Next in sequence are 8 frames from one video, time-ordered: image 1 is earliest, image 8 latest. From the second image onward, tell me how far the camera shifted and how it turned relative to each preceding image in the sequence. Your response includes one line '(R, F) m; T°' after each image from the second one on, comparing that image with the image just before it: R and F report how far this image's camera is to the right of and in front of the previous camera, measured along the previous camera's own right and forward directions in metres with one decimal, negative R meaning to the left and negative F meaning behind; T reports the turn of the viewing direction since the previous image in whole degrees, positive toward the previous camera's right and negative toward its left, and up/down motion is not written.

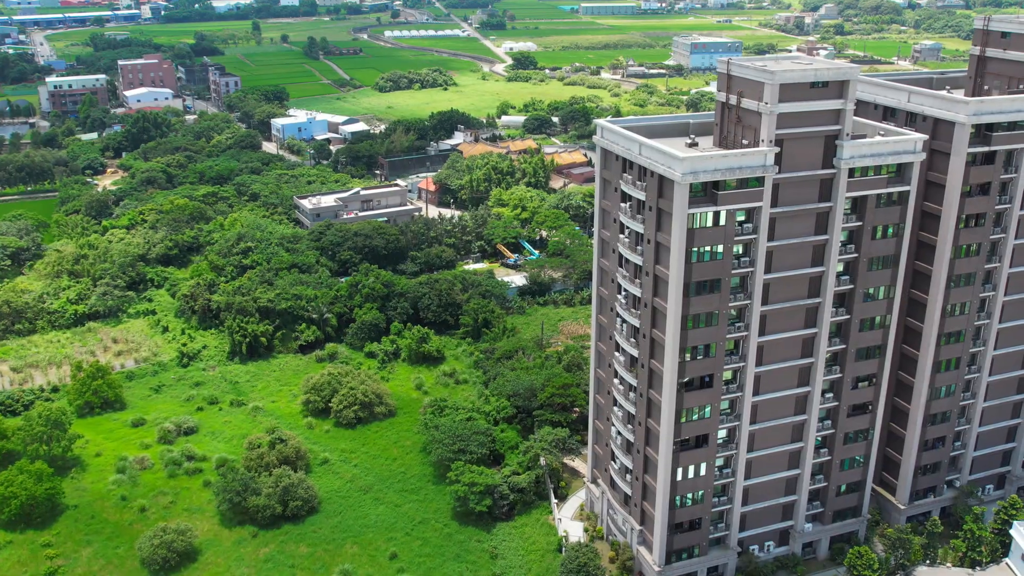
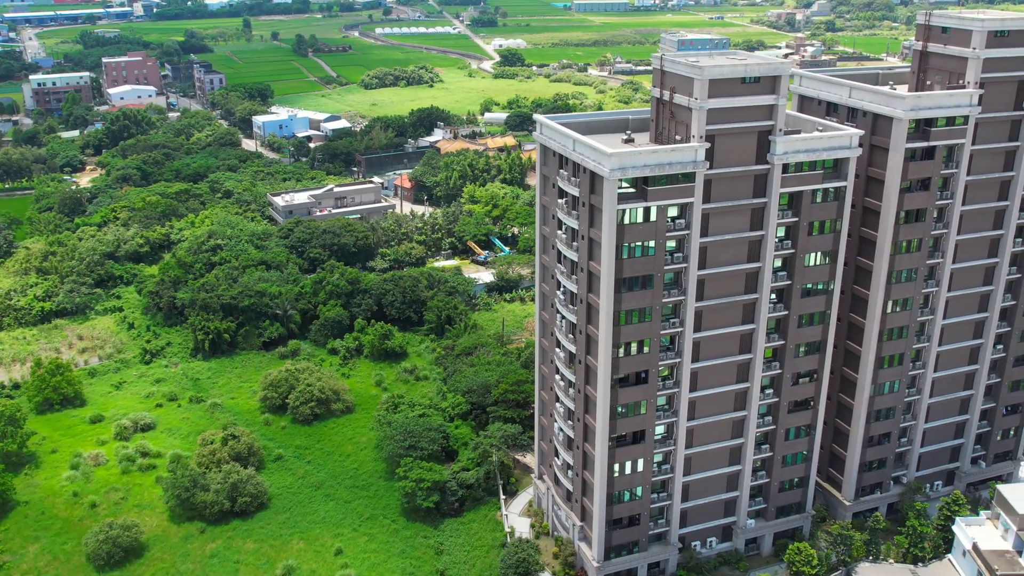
(+4.8, 0.0) m; 0°
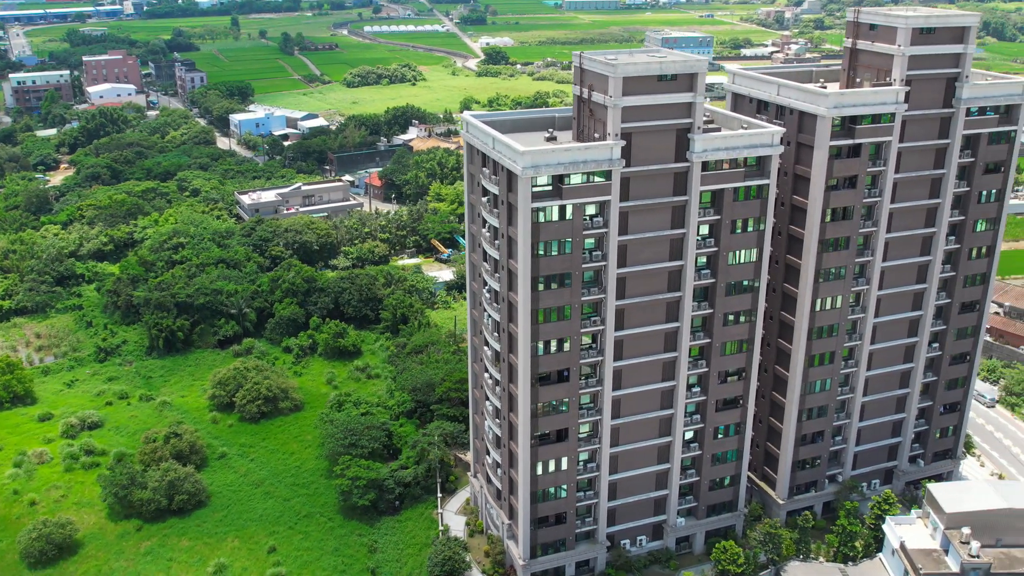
(+5.8, +0.1) m; 0°
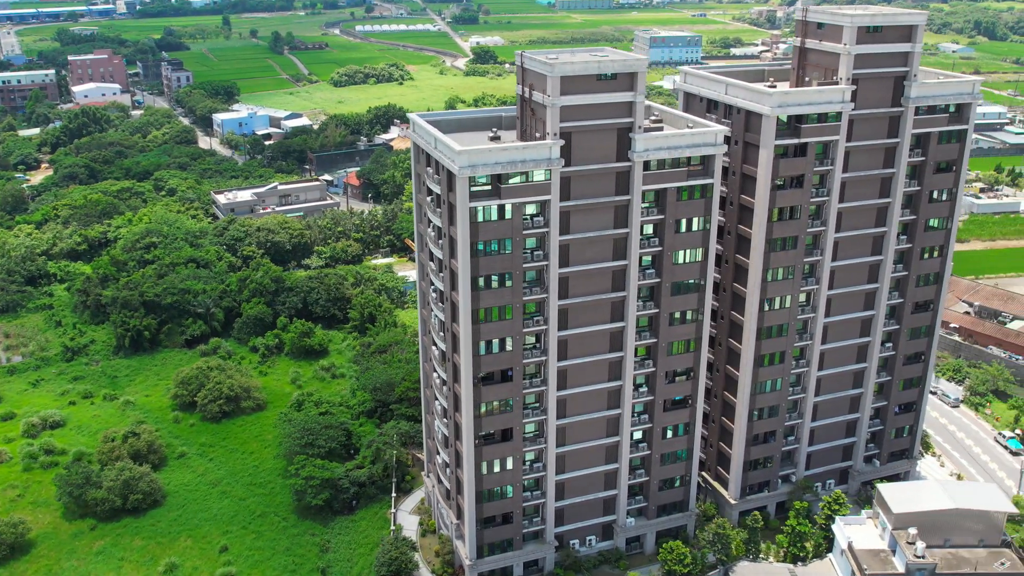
(+4.1, +0.1) m; 0°
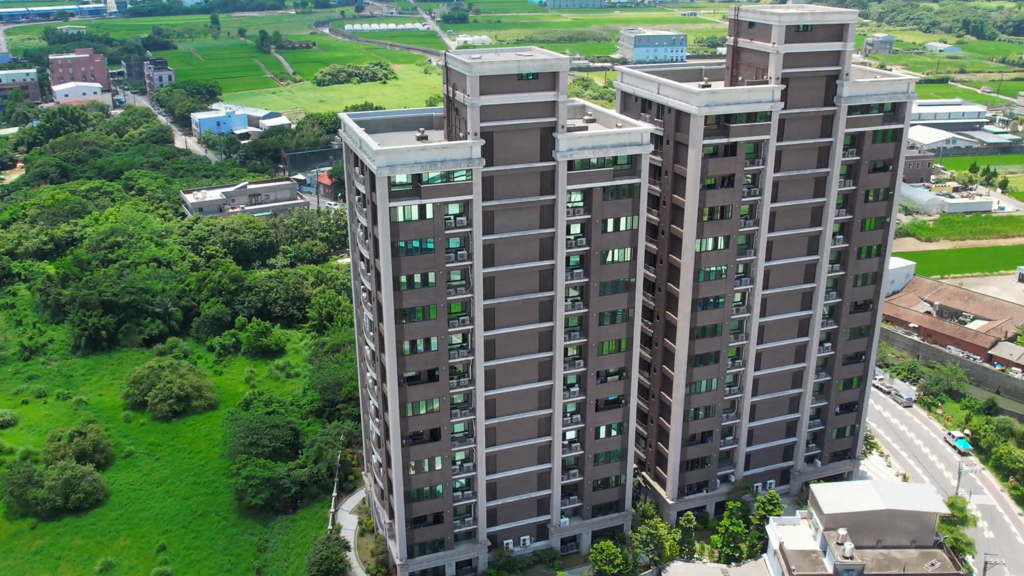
(+5.4, +0.1) m; 0°
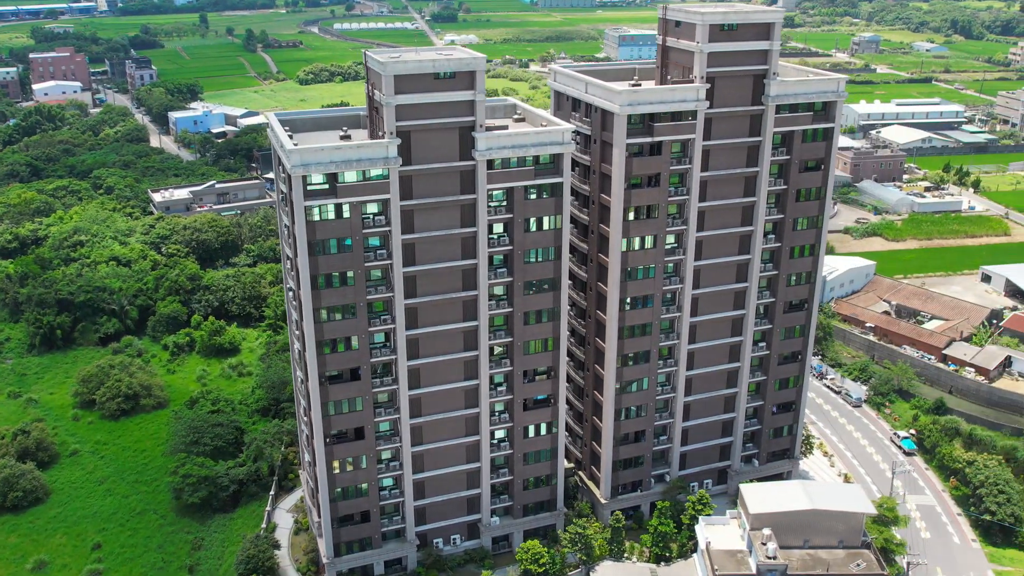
(+5.7, 0.0) m; 0°
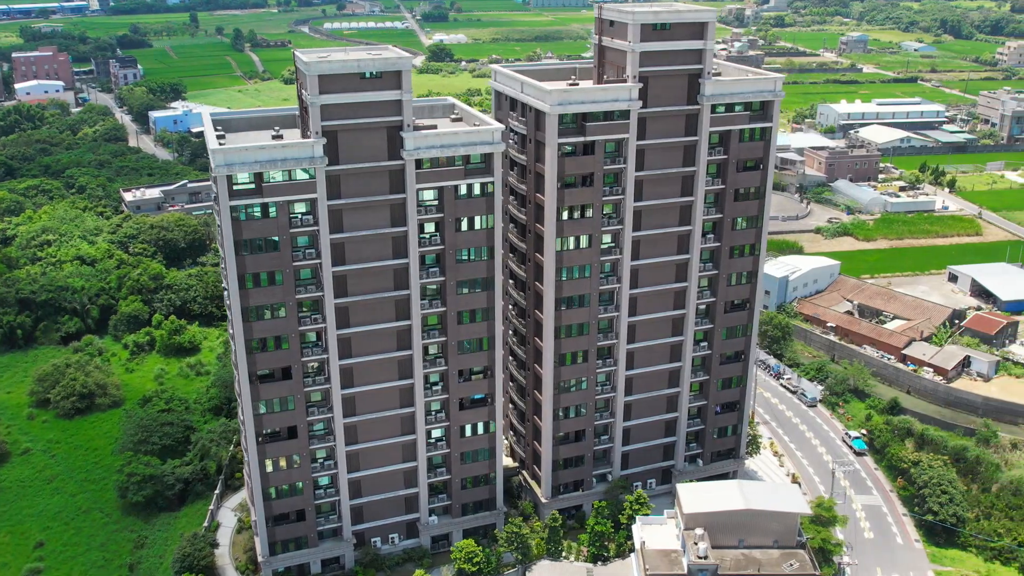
(+5.1, 0.0) m; 0°
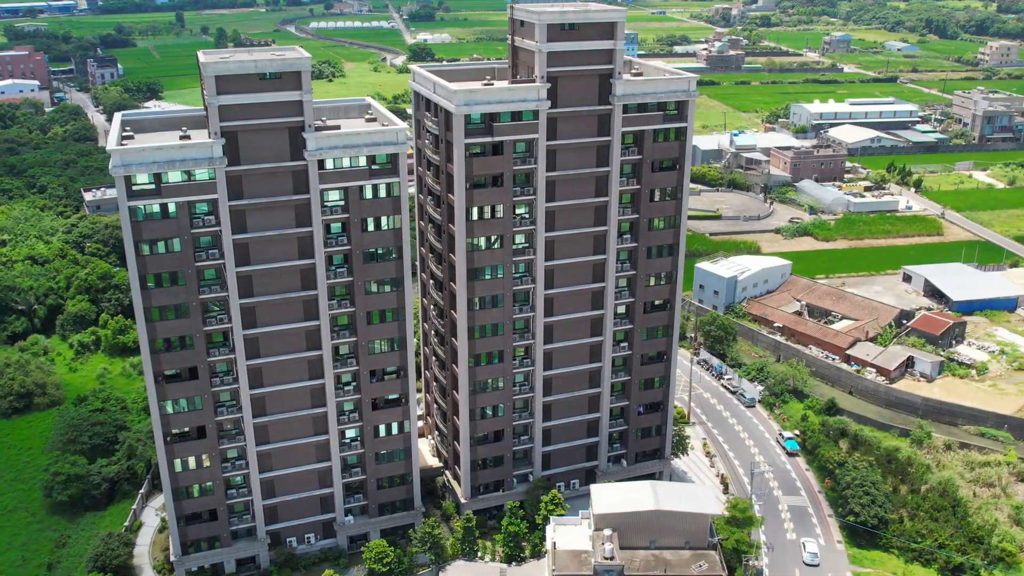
(+6.8, 0.0) m; 0°
